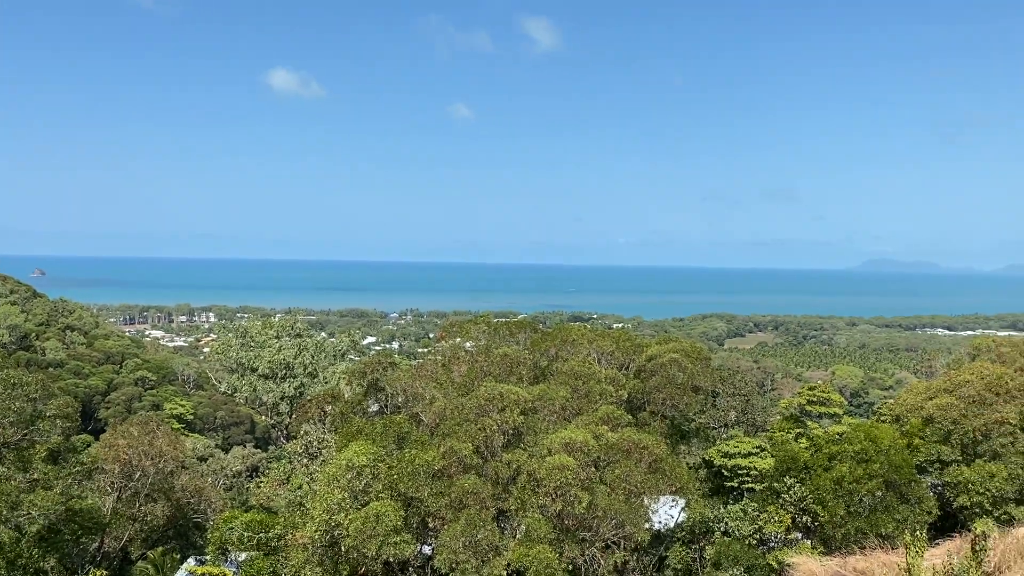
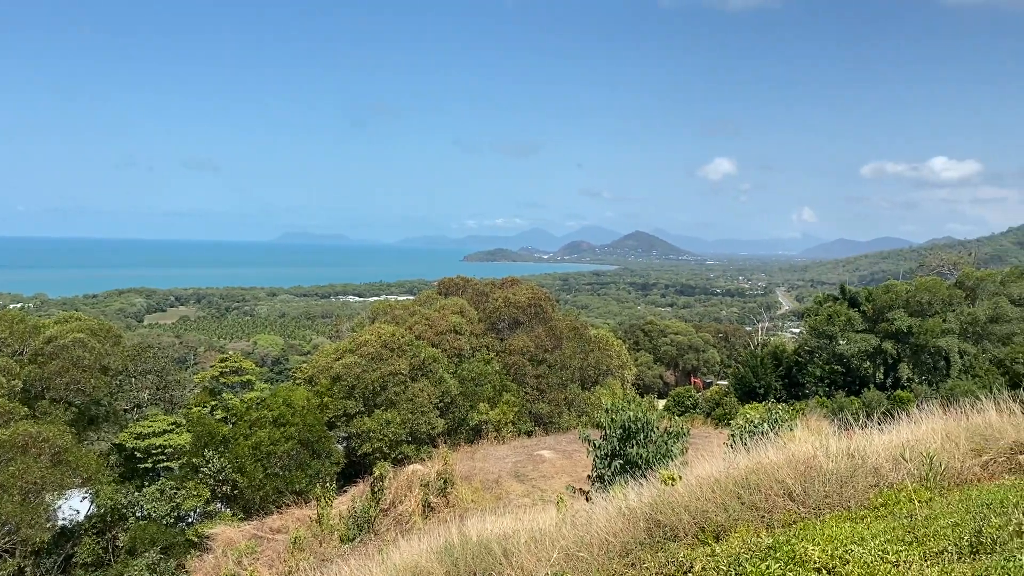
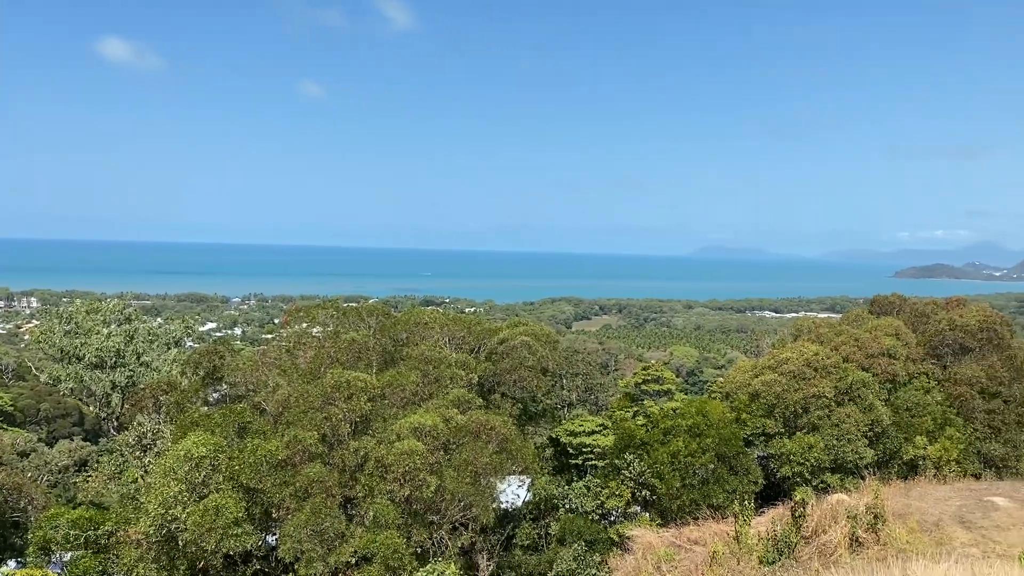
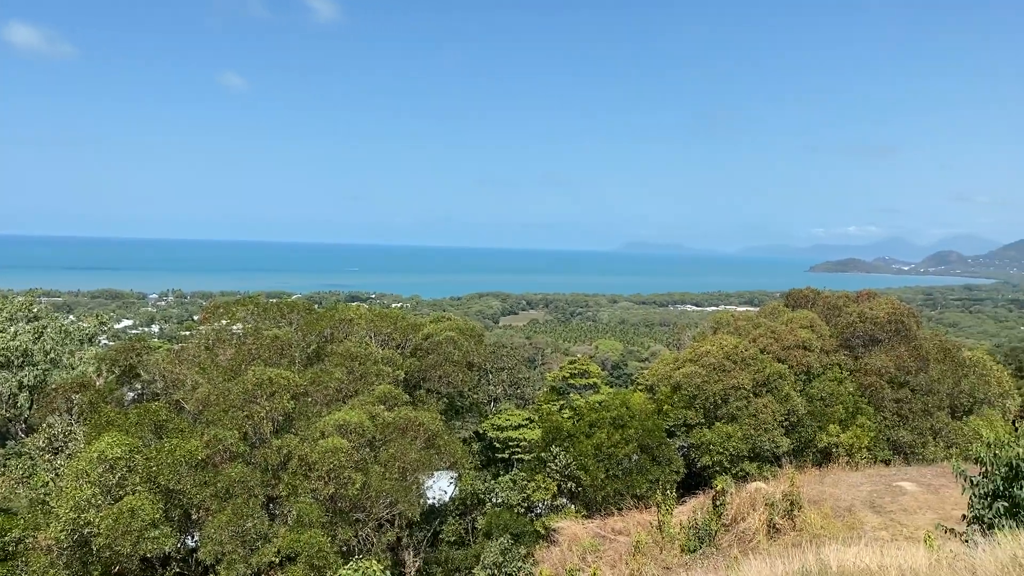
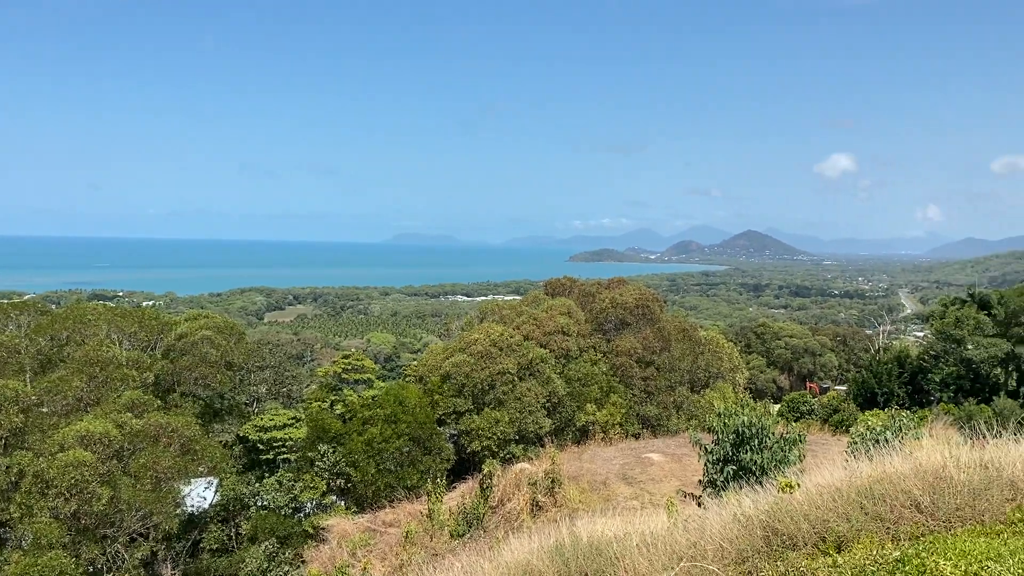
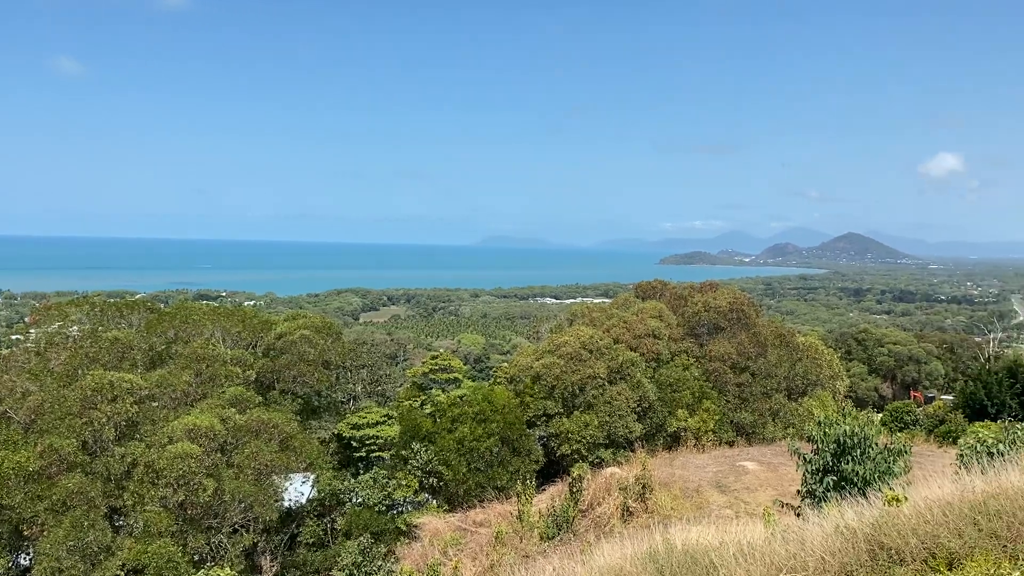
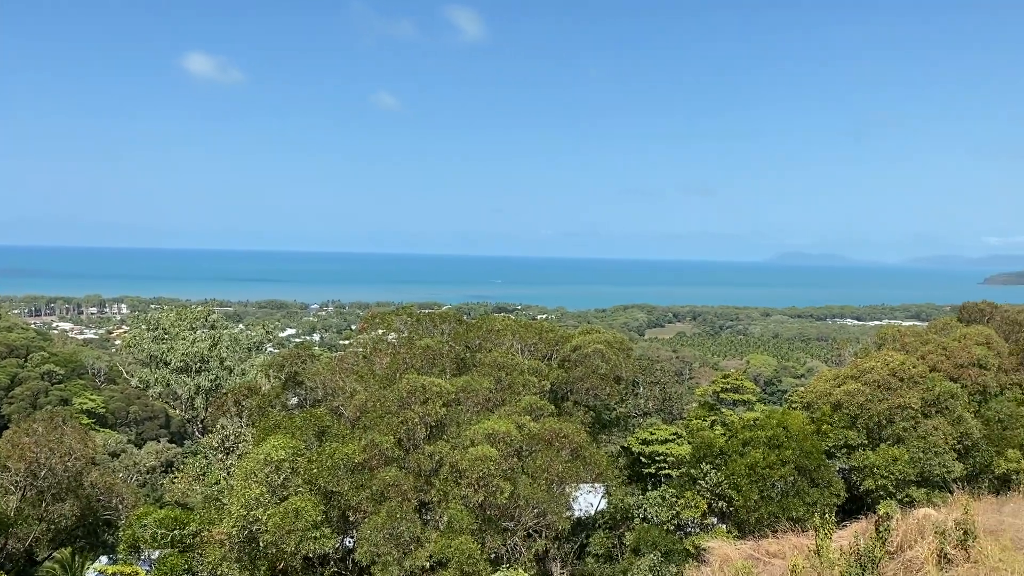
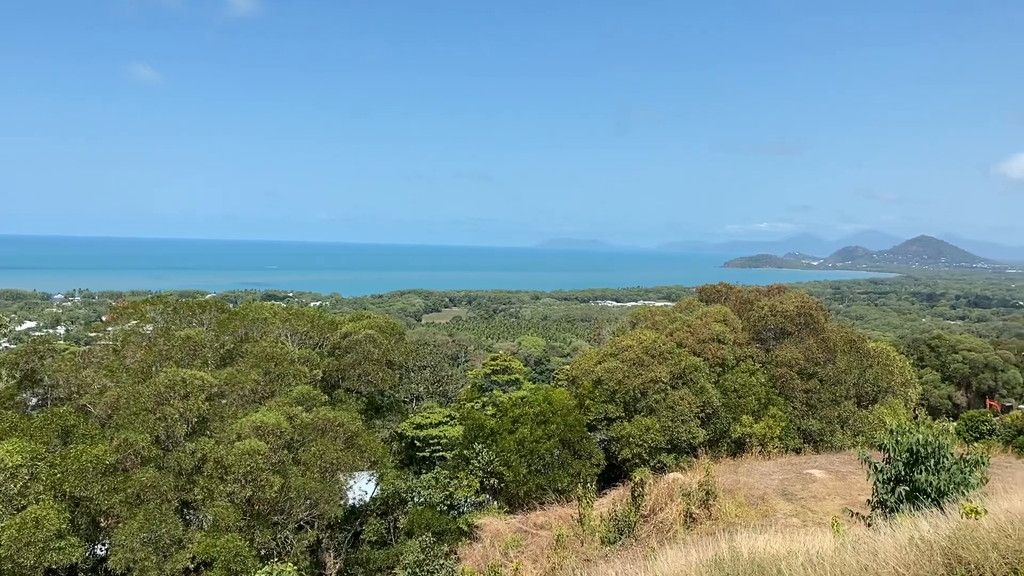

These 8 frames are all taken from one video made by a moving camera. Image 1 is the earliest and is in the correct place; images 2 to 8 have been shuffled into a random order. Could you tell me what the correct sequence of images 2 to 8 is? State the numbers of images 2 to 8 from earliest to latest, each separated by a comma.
7, 3, 4, 8, 6, 5, 2
